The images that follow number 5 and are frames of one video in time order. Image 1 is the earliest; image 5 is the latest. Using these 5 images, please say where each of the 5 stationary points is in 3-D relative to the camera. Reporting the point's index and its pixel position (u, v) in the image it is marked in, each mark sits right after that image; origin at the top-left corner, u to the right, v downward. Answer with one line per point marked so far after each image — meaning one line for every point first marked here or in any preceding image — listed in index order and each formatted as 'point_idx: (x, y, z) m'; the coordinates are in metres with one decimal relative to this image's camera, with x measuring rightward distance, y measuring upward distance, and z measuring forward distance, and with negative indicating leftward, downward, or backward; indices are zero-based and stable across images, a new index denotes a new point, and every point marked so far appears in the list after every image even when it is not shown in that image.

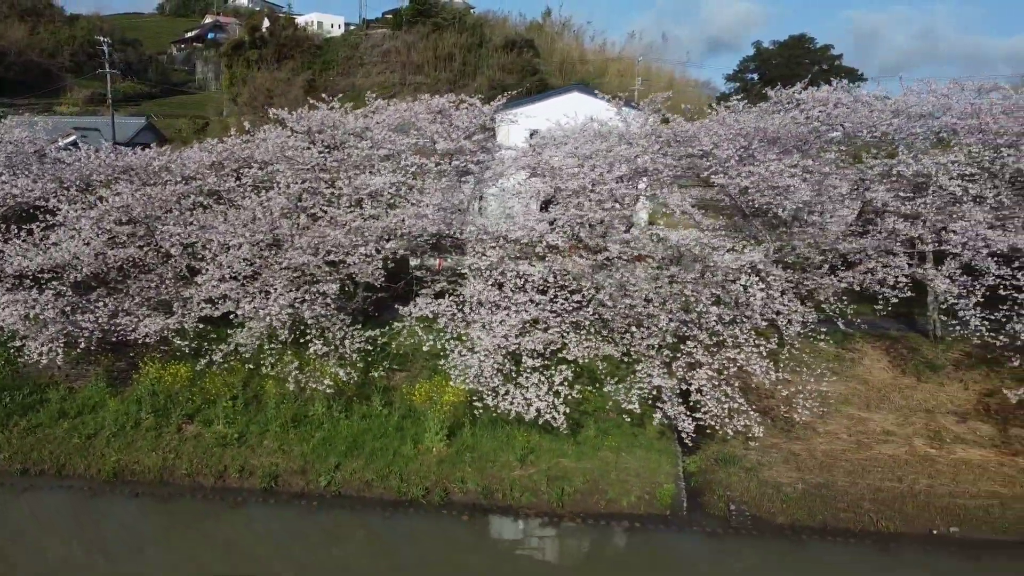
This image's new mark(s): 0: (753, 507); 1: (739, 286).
0: (+2.8, -2.5, +9.2) m
1: (+2.7, 0.0, +9.7) m
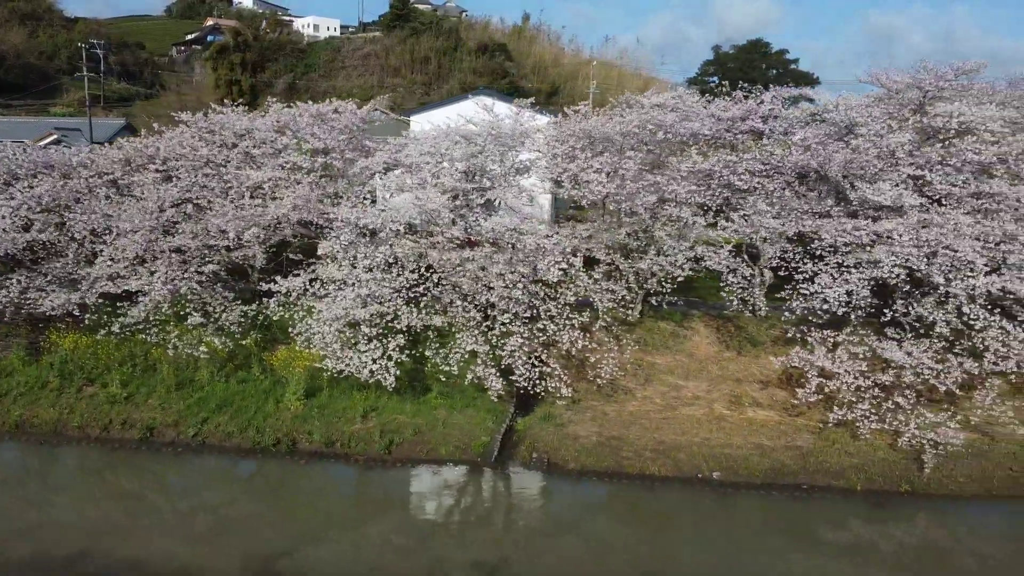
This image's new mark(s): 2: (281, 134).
0: (+0.5, -2.2, +10.7) m
1: (+0.5, +0.3, +11.2) m
2: (-3.9, +2.6, +13.5) m
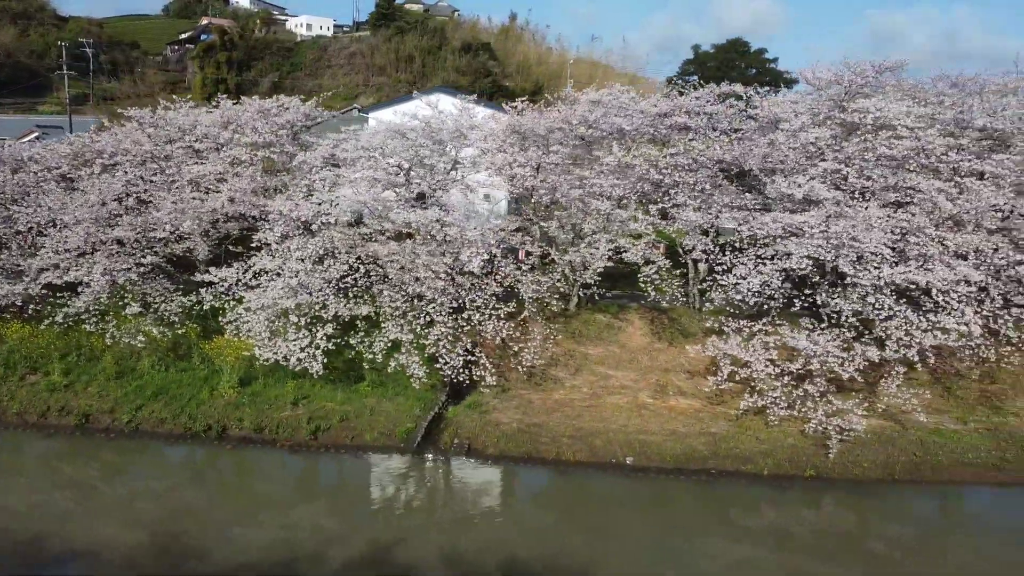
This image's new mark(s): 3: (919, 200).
0: (-0.6, -2.1, +10.9) m
1: (-0.6, +0.4, +11.4) m
2: (-5.0, +2.7, +13.8) m
3: (+5.7, +1.2, +11.0) m
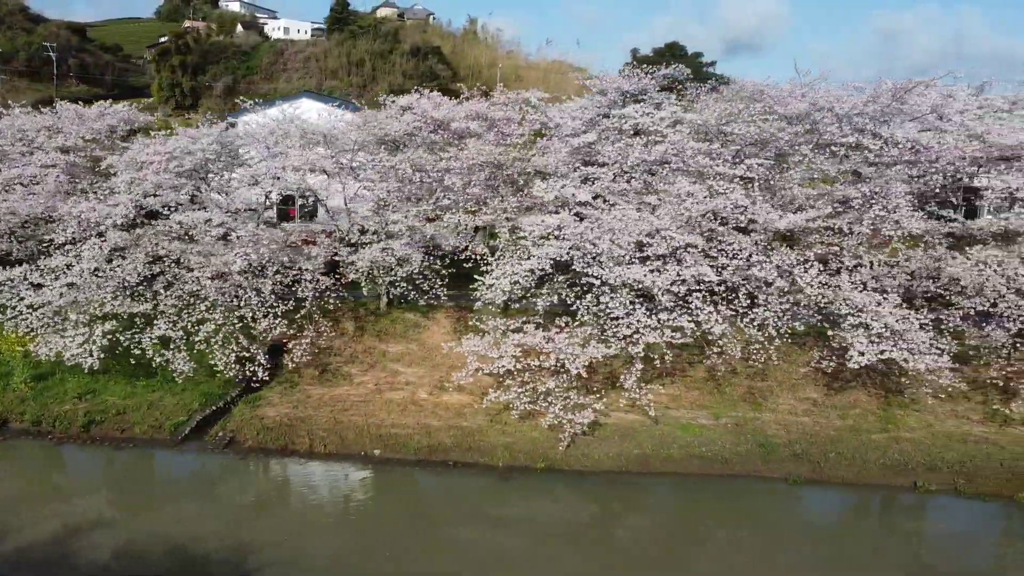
0: (-4.0, -2.1, +11.4) m
1: (-4.0, +0.4, +11.9) m
2: (-8.4, +2.8, +14.3) m
3: (+2.2, +1.2, +11.4) m
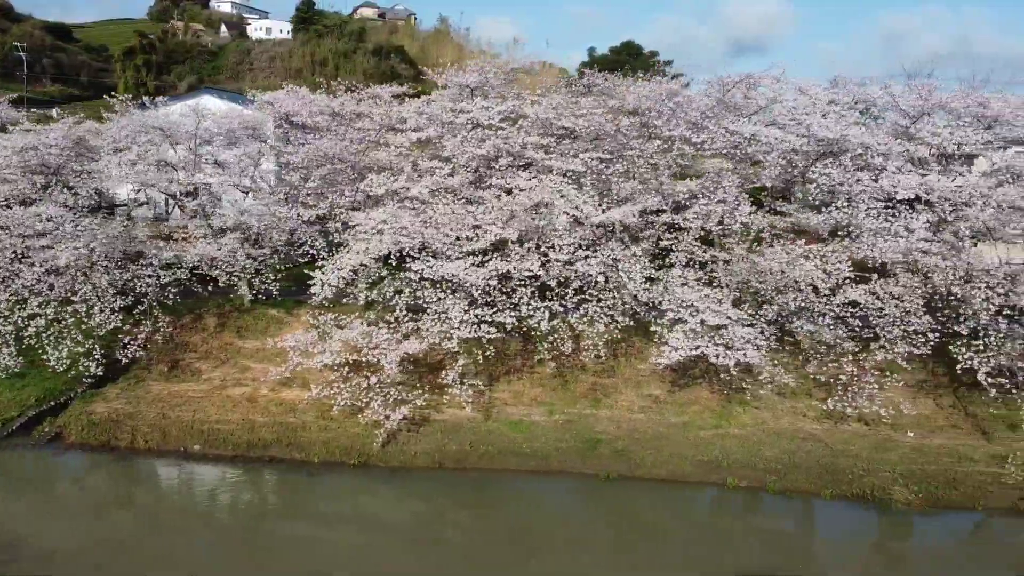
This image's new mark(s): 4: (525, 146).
0: (-6.4, -2.0, +11.3) m
1: (-6.4, +0.5, +11.8) m
2: (-10.8, +2.8, +14.2) m
3: (-0.2, +1.3, +11.3) m
4: (+0.2, +2.1, +11.7) m
